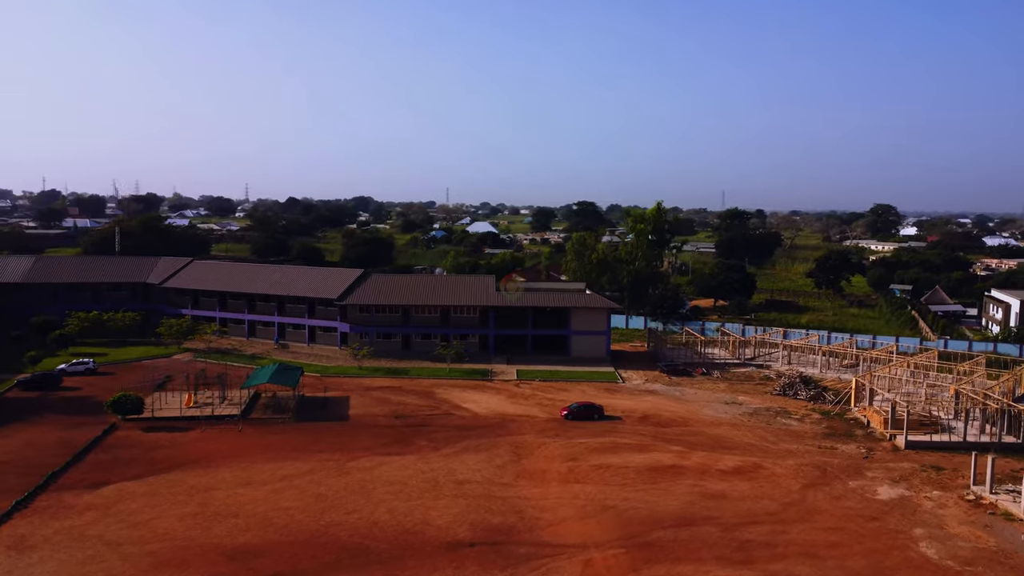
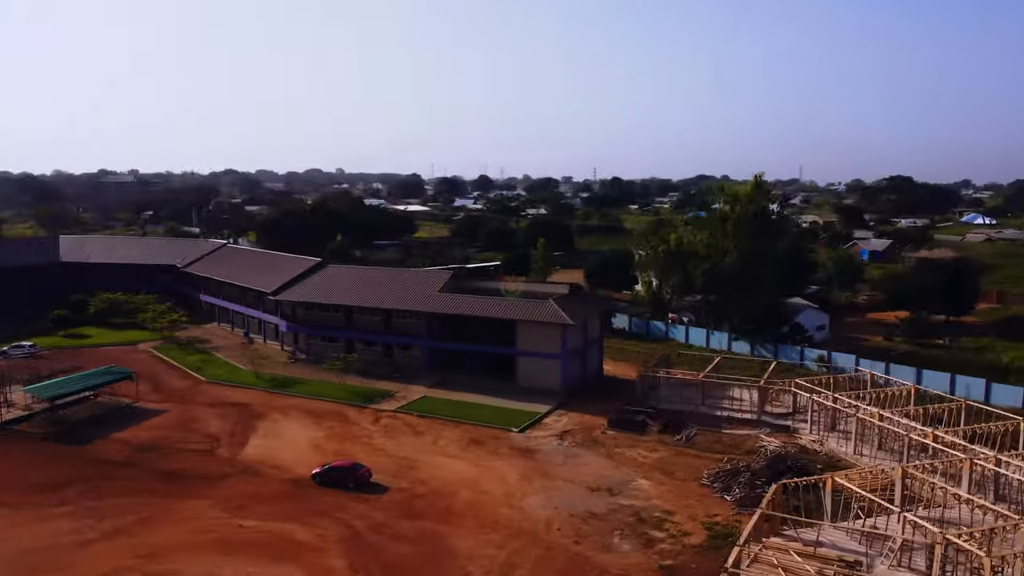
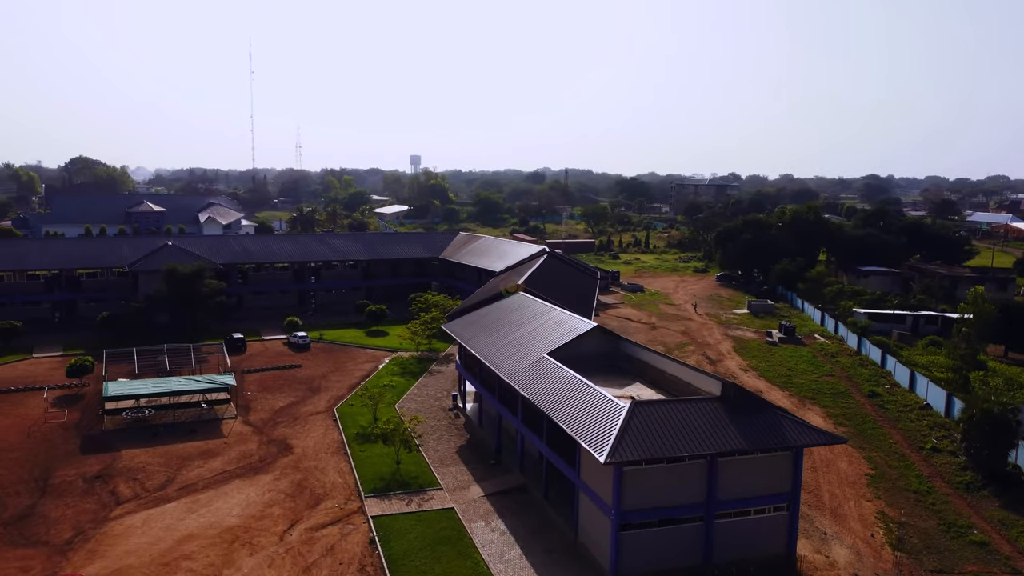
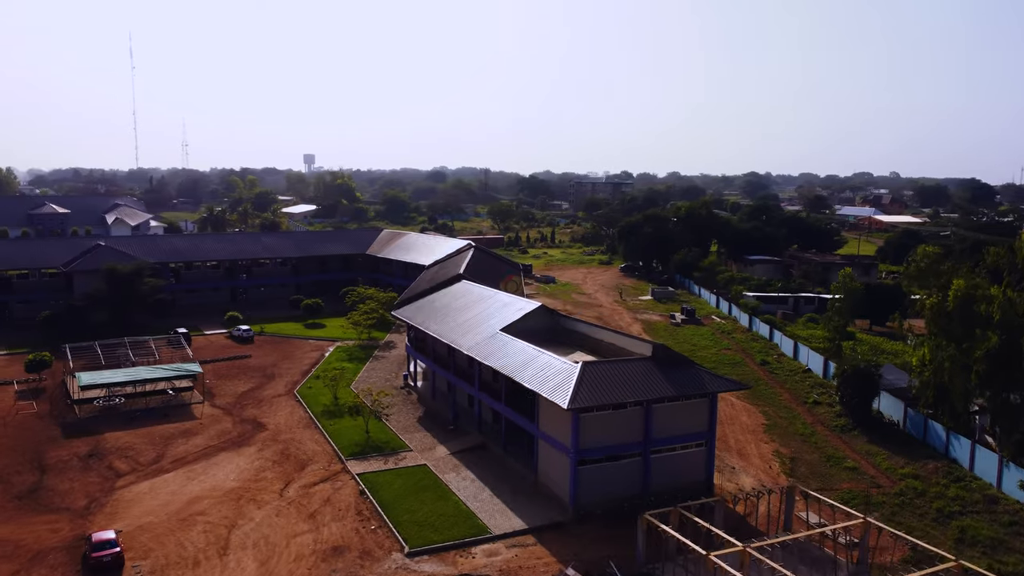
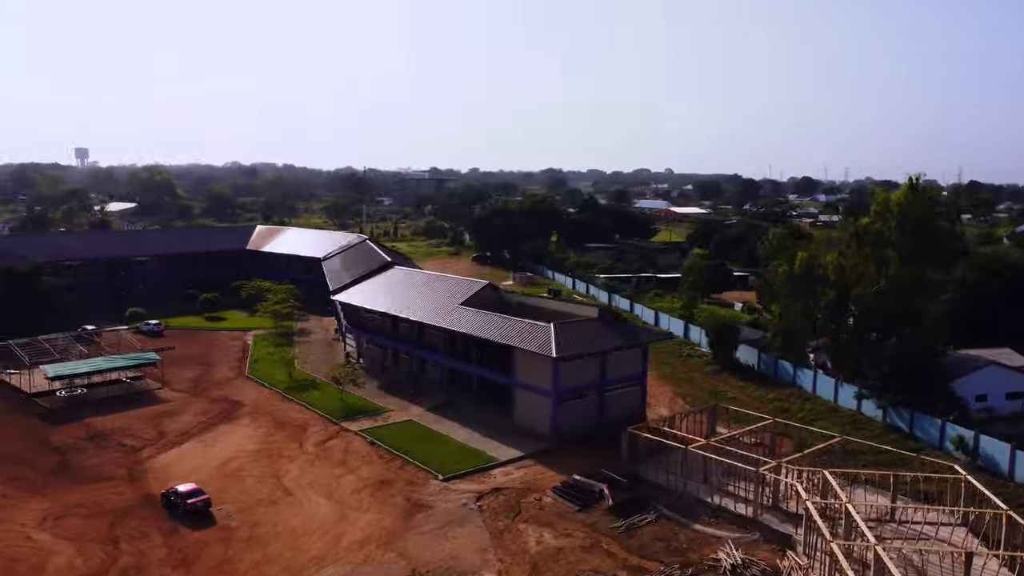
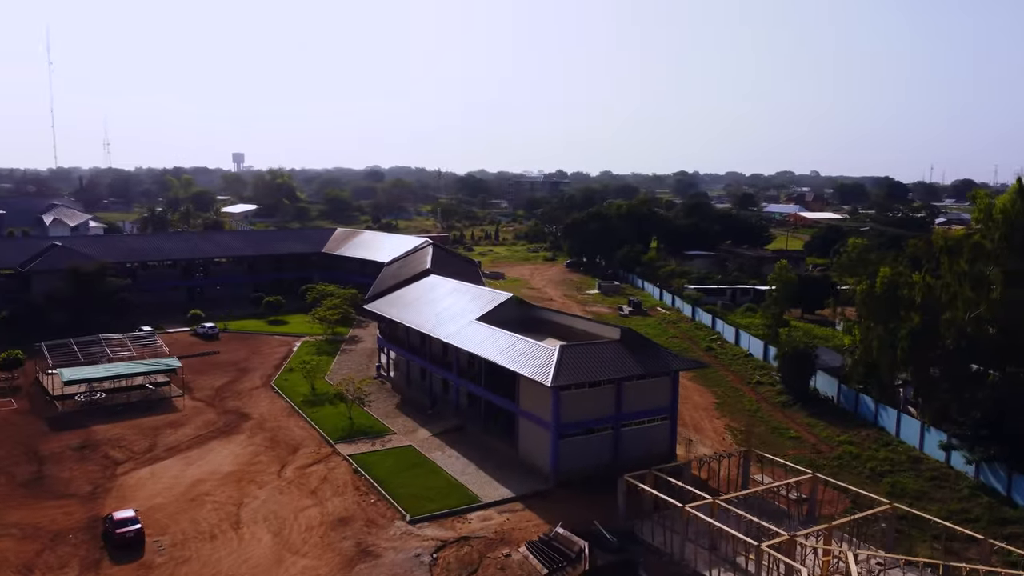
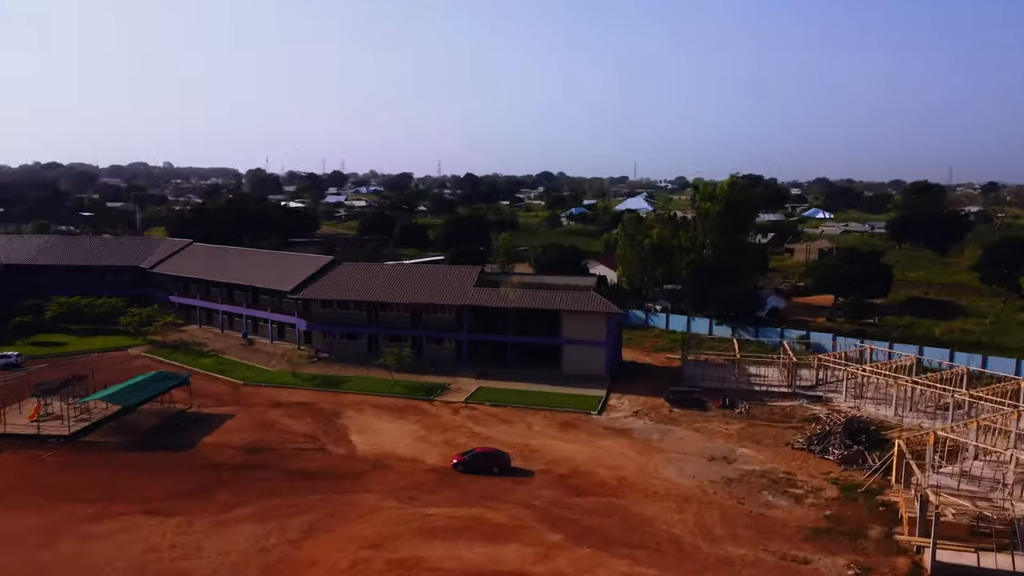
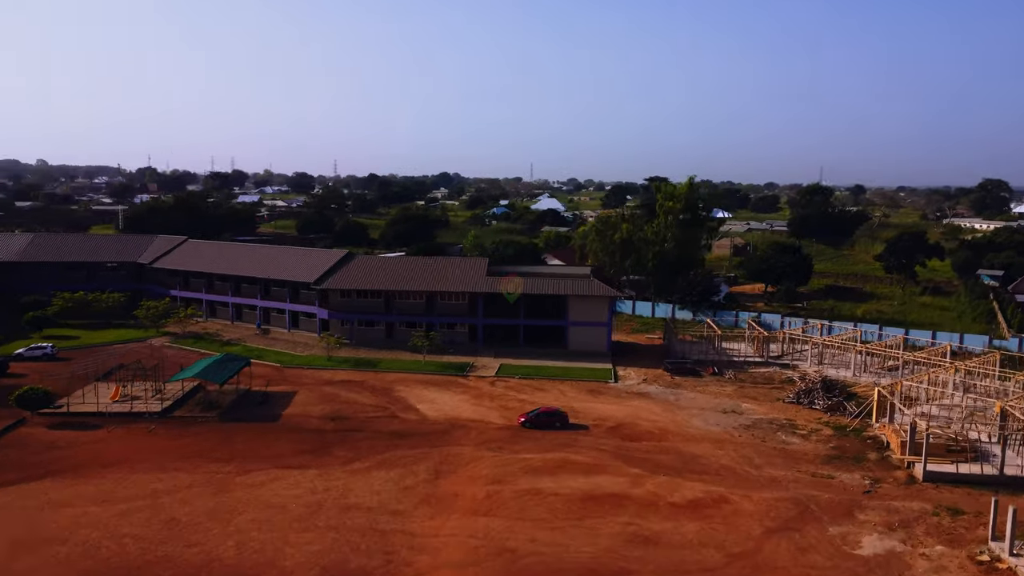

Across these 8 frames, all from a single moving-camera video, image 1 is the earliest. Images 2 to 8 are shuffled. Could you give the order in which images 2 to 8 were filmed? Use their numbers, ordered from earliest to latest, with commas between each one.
8, 7, 2, 5, 6, 4, 3
